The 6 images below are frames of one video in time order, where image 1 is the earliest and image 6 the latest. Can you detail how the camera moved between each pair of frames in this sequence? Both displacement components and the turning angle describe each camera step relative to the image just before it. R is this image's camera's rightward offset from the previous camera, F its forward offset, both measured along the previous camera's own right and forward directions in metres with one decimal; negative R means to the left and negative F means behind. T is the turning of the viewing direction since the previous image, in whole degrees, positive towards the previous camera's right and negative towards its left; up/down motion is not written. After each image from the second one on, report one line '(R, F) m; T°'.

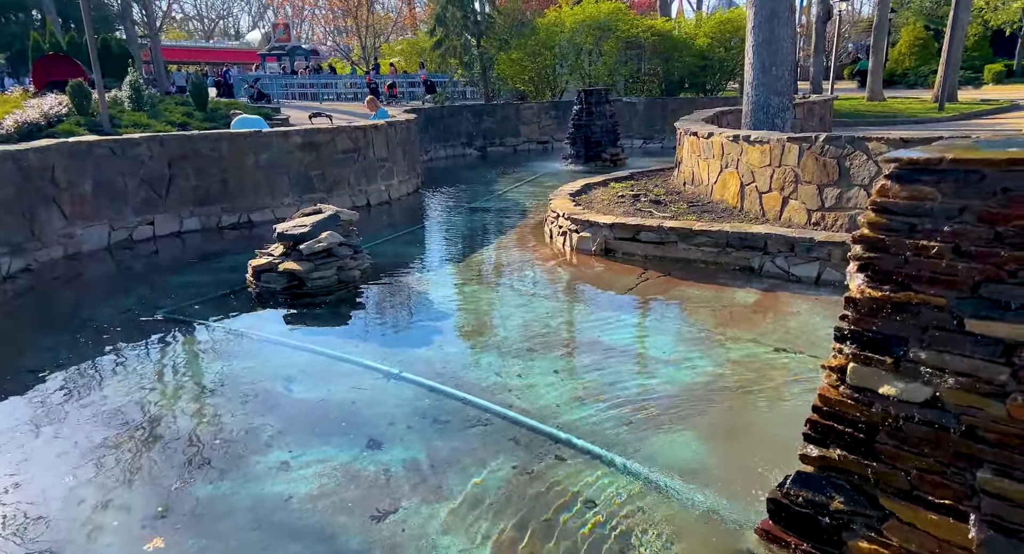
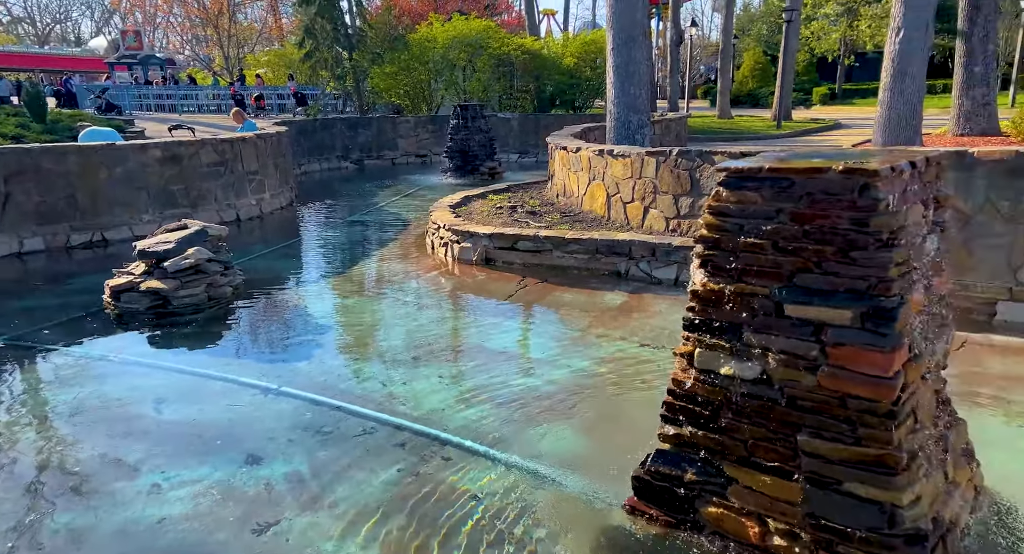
(0.0, -0.3) m; +9°
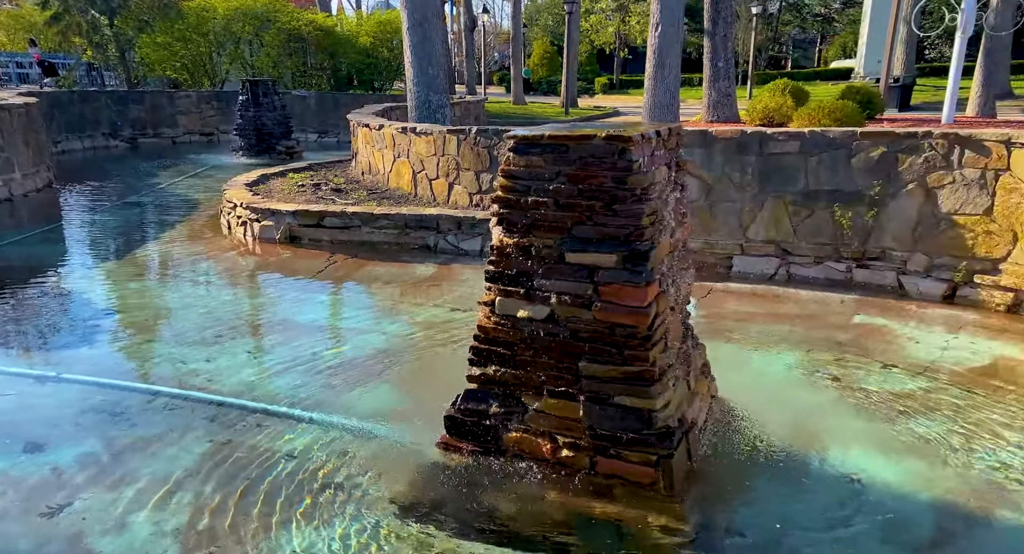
(-0.1, -0.5) m; +15°
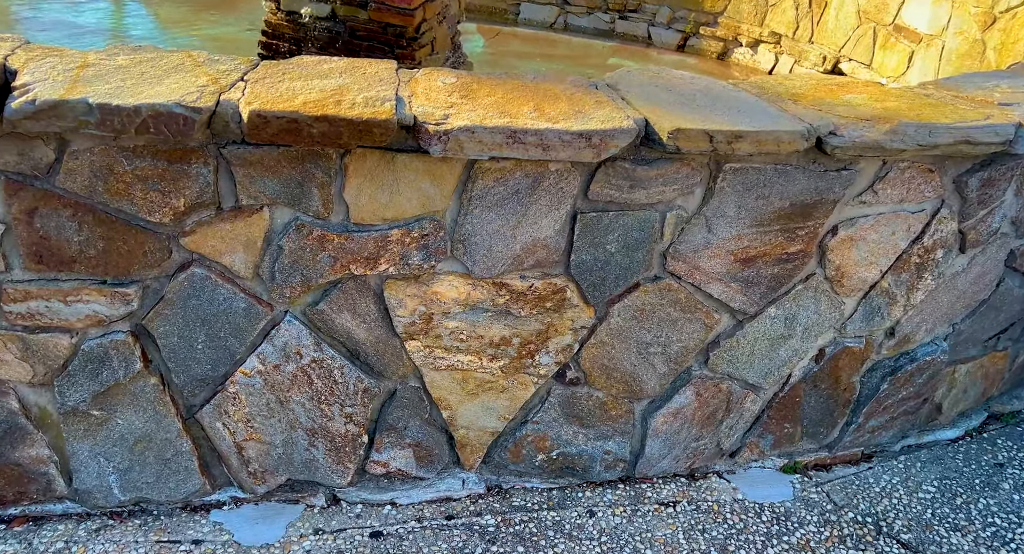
(+0.1, -1.0) m; +15°
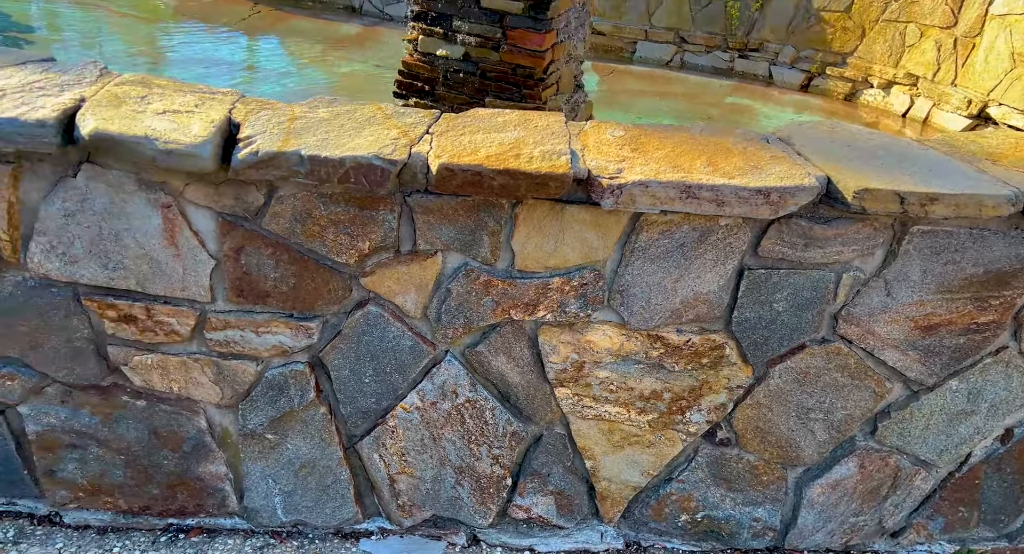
(-0.1, 0.0) m; -7°
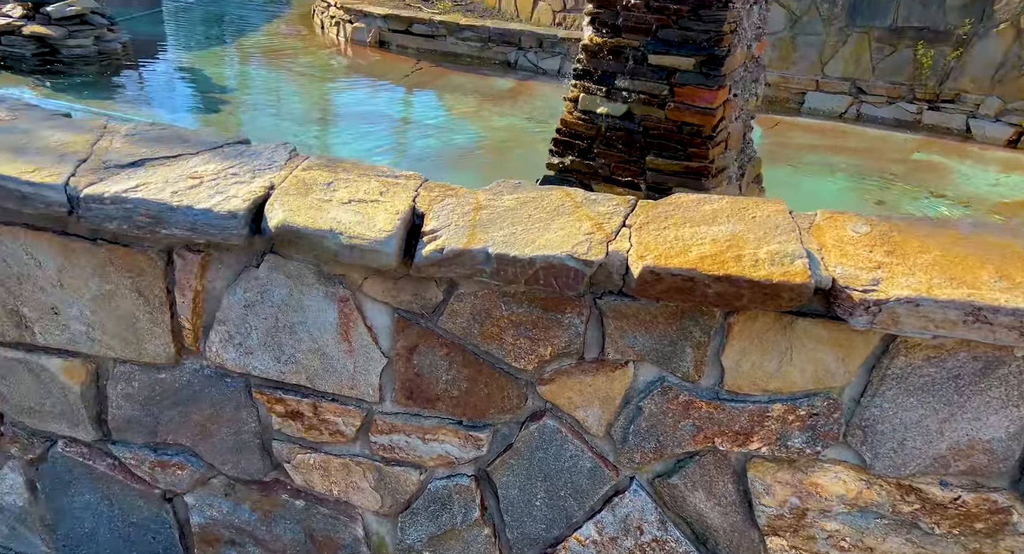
(-0.1, +0.2) m; -11°
